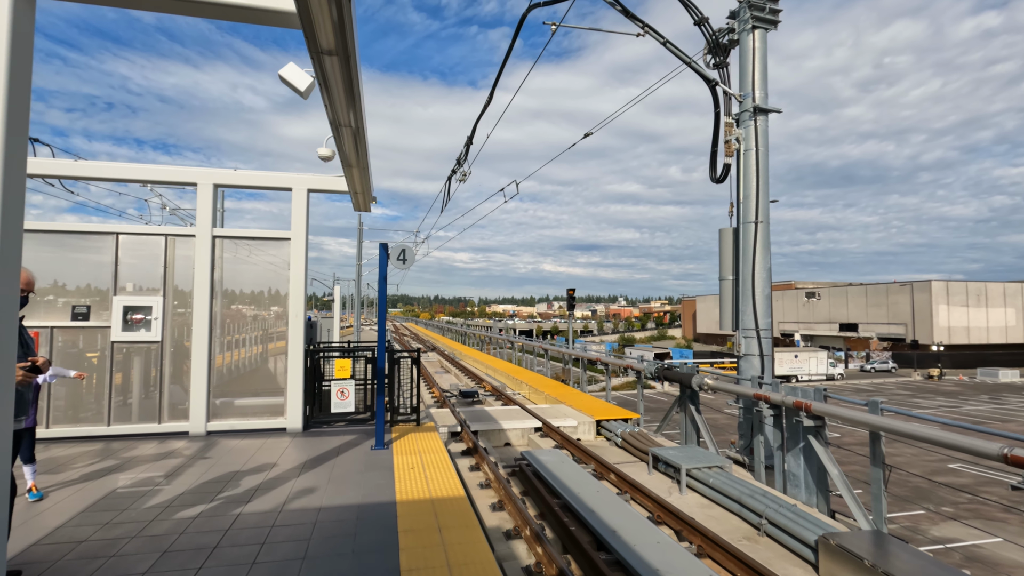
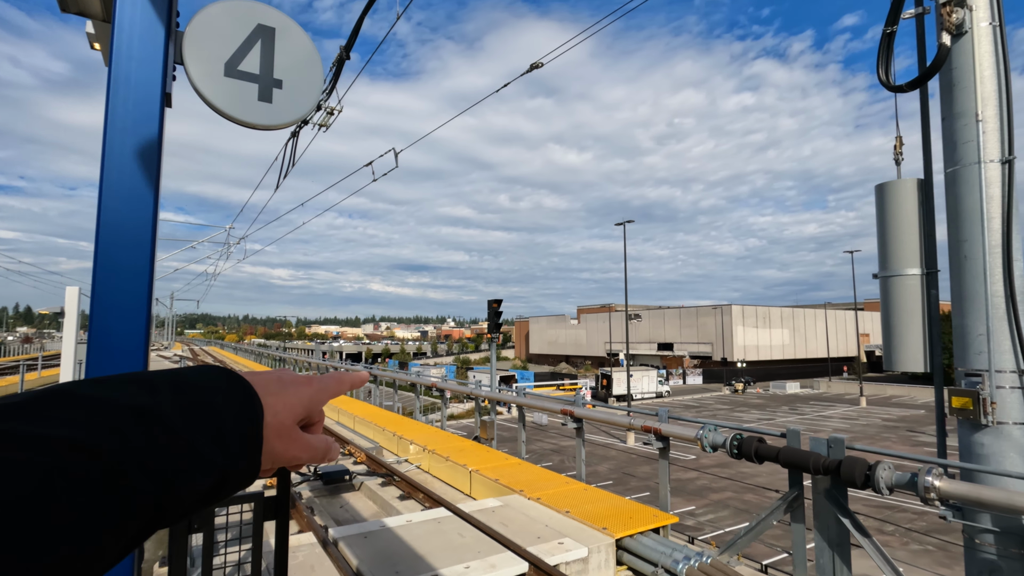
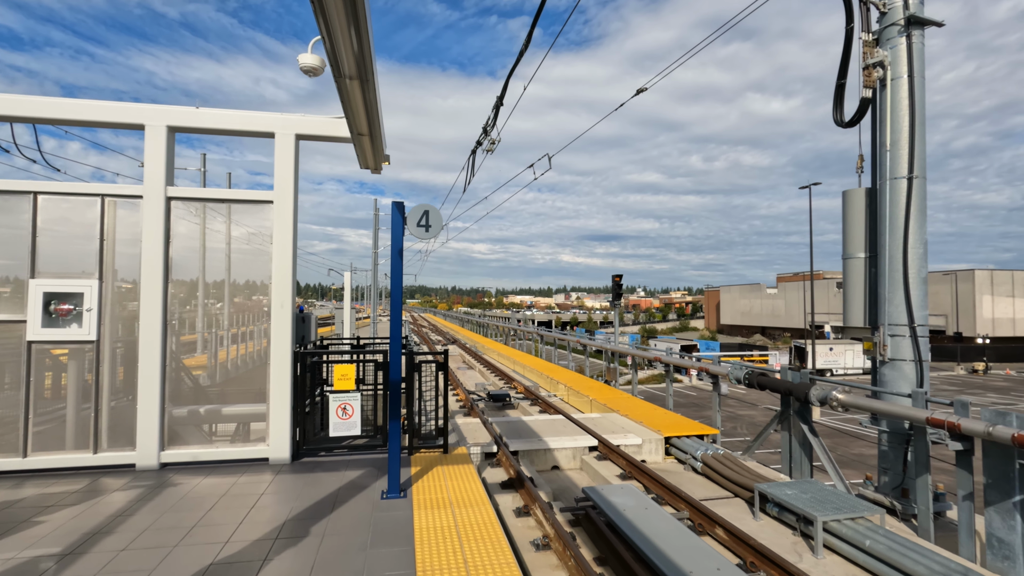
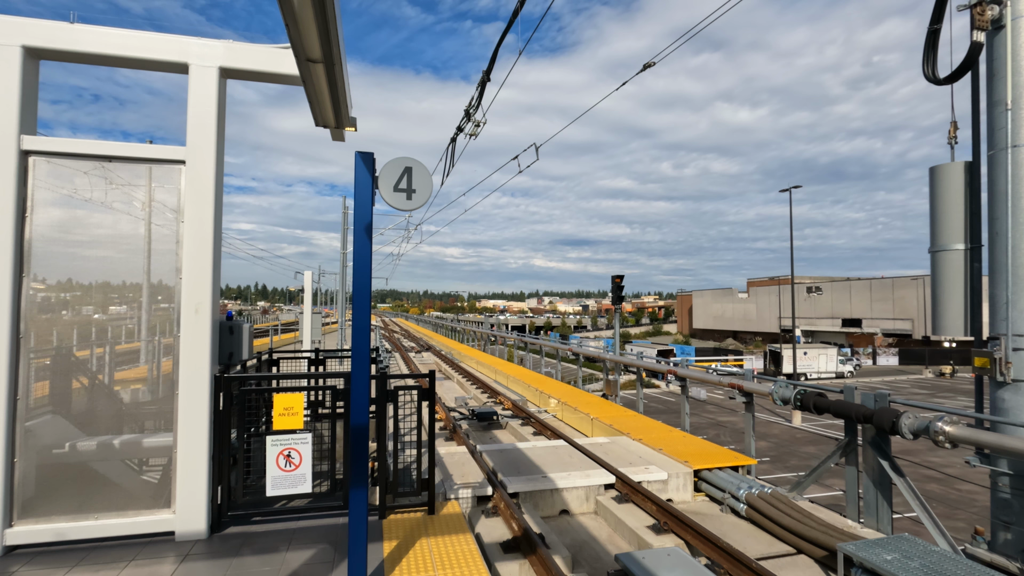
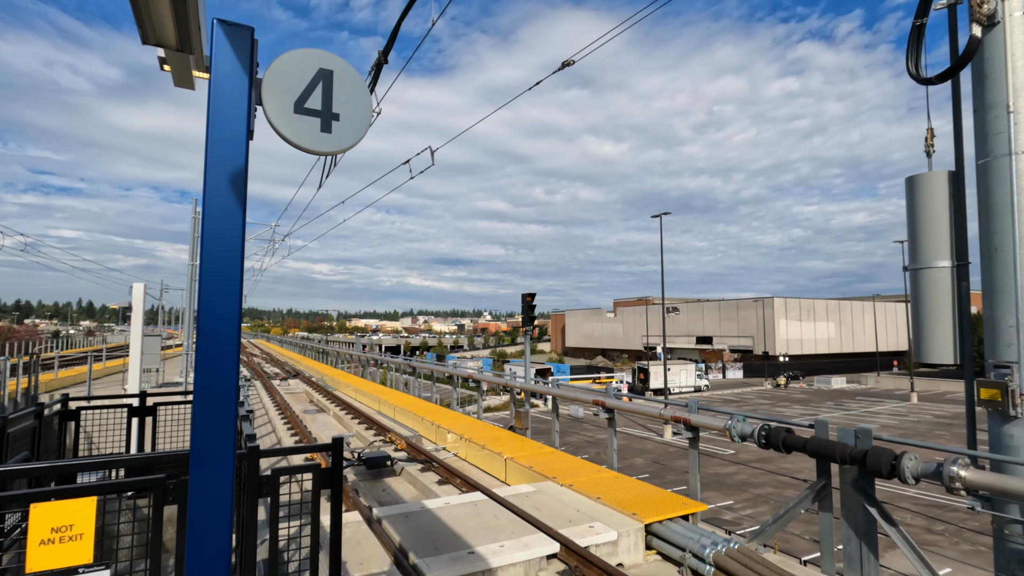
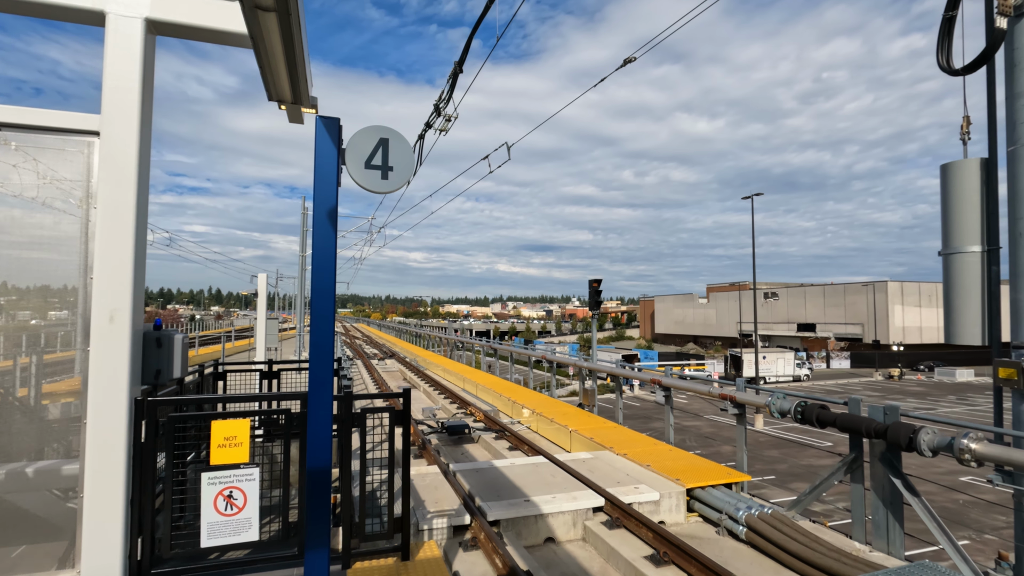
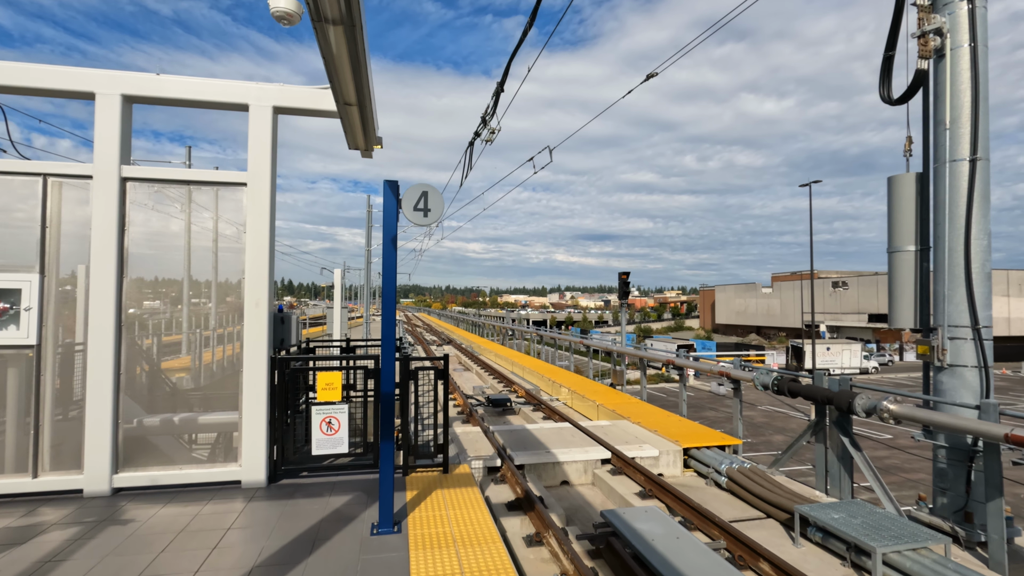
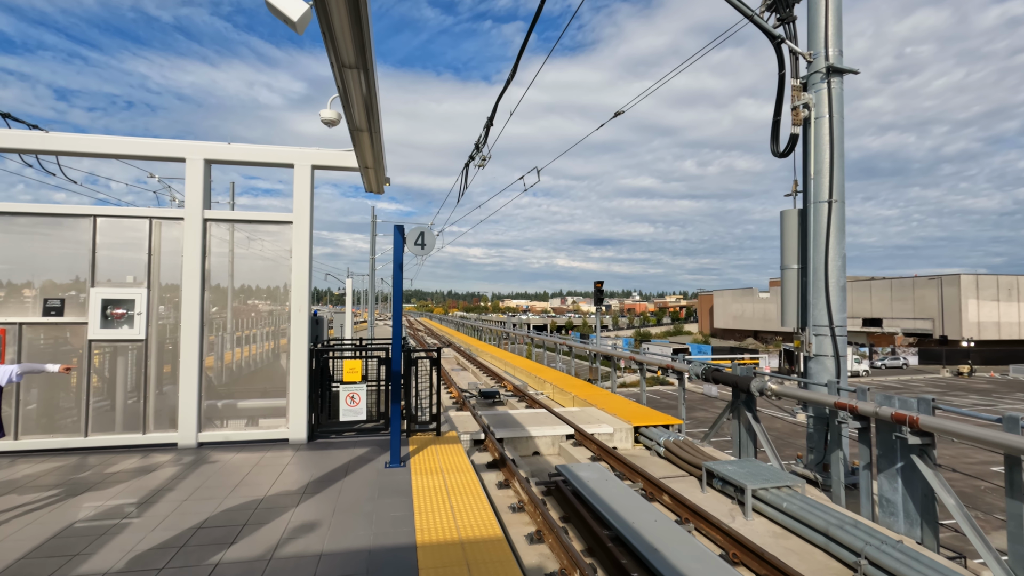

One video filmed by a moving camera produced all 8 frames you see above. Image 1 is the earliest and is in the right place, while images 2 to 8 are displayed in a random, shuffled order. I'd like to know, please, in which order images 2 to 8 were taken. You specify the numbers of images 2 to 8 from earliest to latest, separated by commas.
8, 3, 7, 4, 6, 5, 2
